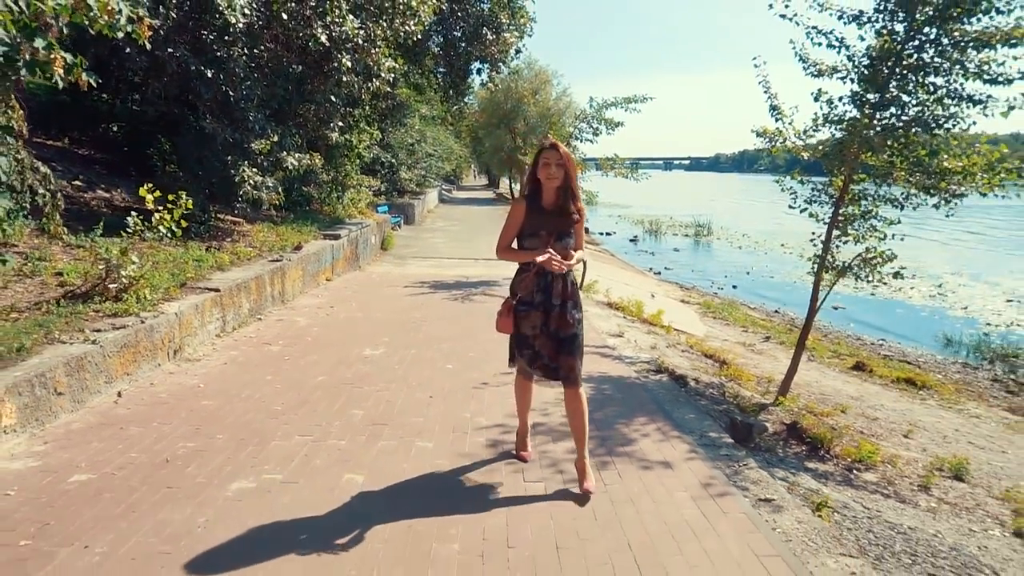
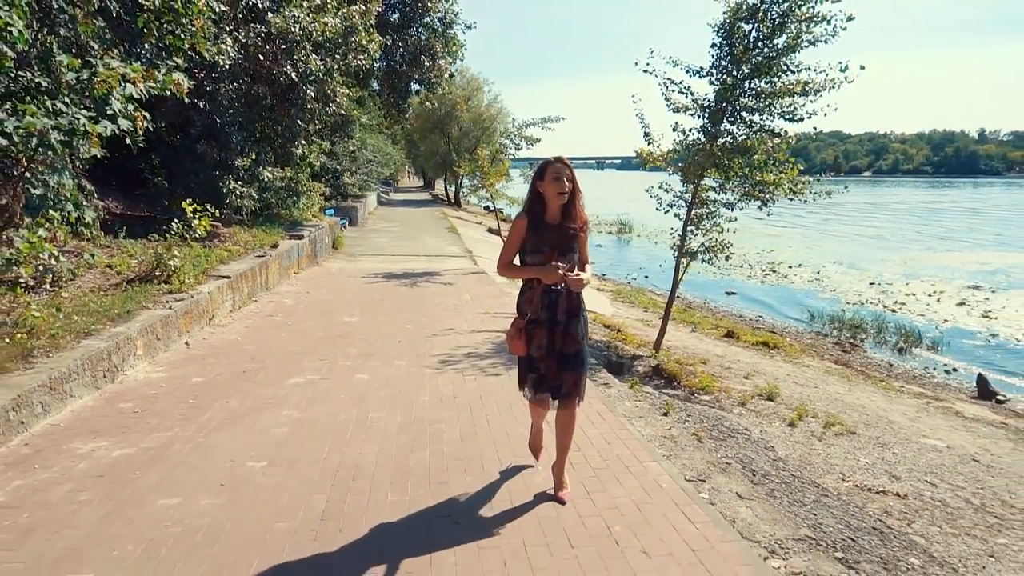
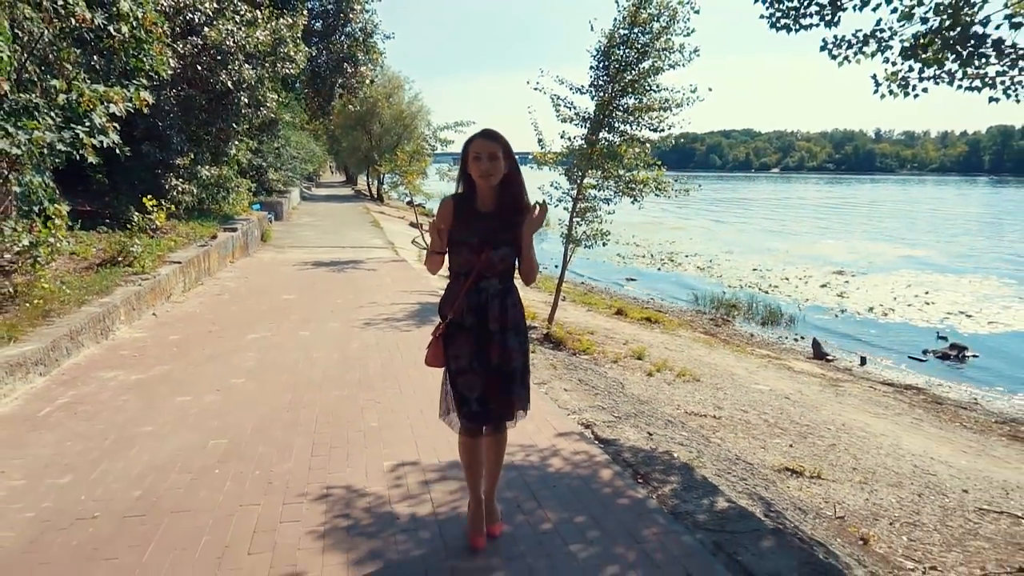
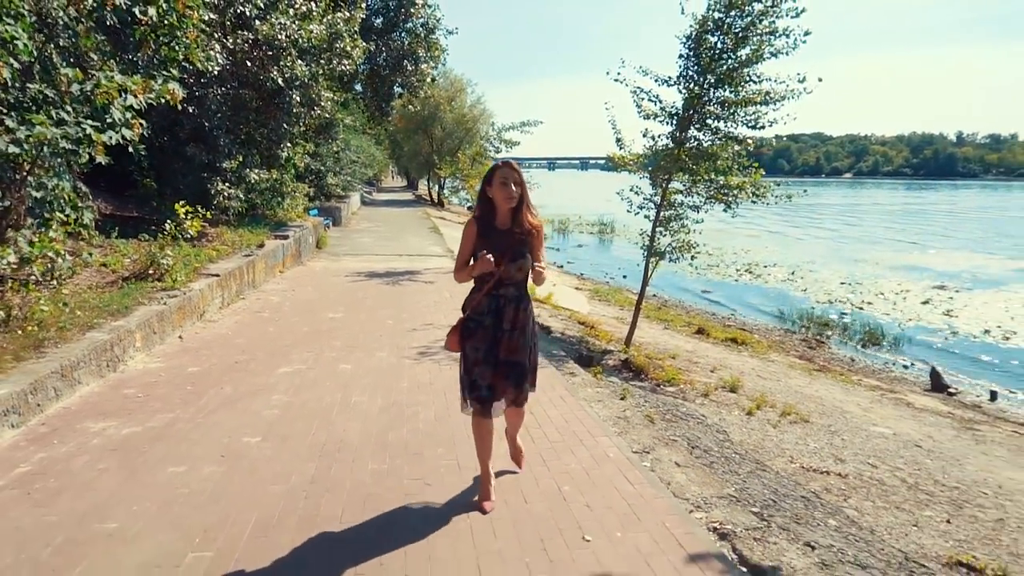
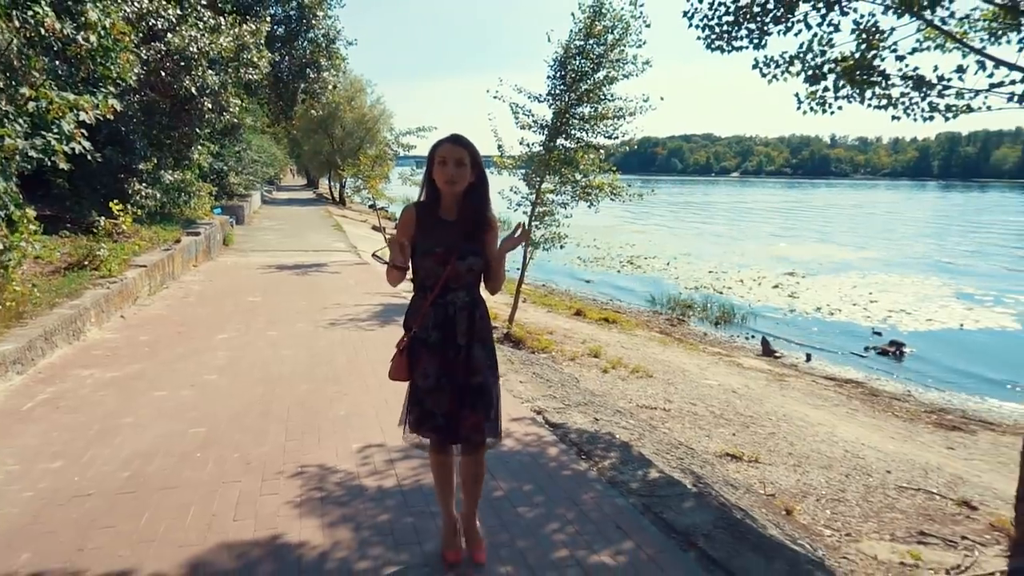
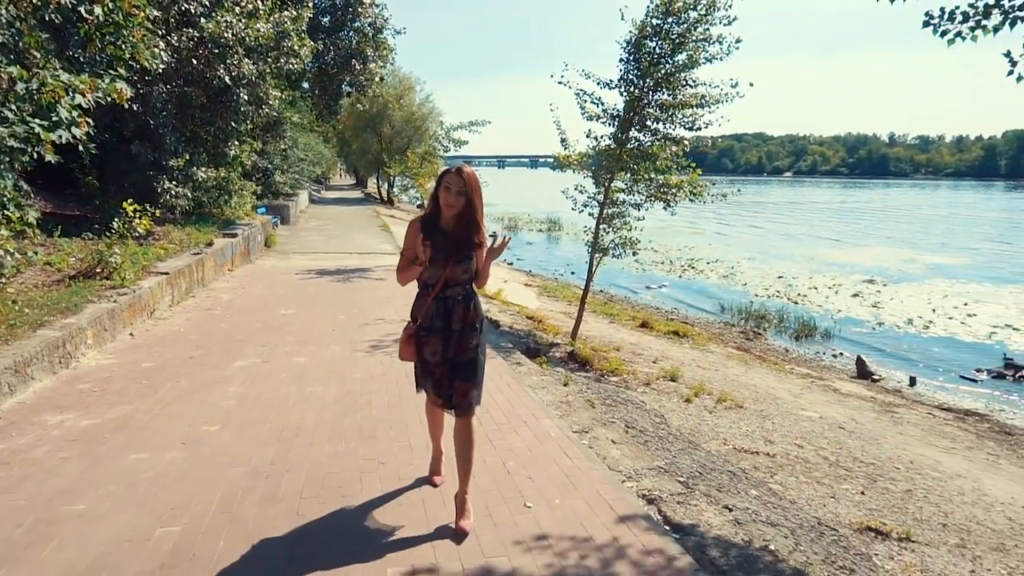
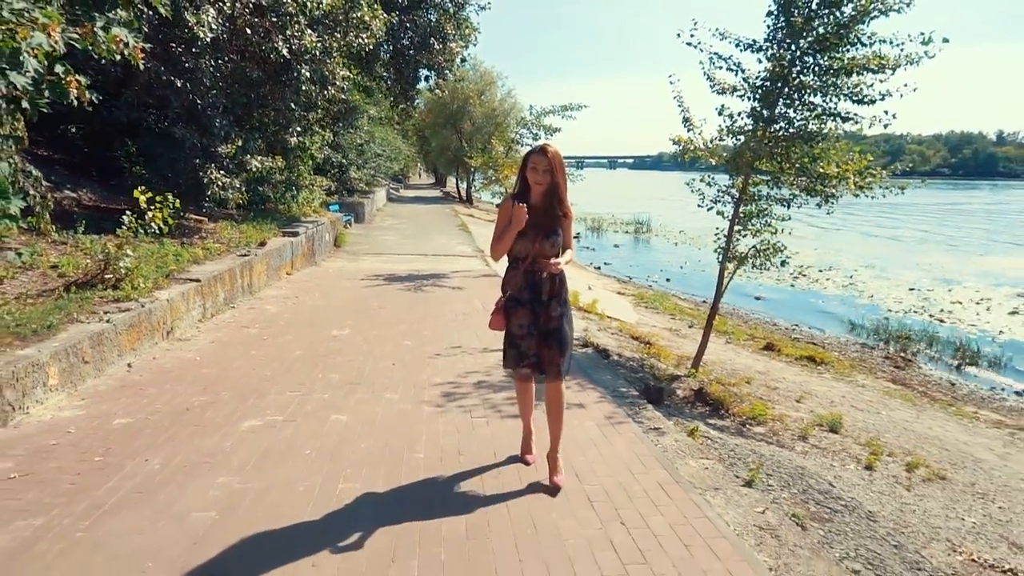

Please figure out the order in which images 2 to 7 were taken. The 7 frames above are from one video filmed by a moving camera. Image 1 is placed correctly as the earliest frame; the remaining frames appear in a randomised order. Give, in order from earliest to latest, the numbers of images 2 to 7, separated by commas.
7, 2, 4, 6, 3, 5
